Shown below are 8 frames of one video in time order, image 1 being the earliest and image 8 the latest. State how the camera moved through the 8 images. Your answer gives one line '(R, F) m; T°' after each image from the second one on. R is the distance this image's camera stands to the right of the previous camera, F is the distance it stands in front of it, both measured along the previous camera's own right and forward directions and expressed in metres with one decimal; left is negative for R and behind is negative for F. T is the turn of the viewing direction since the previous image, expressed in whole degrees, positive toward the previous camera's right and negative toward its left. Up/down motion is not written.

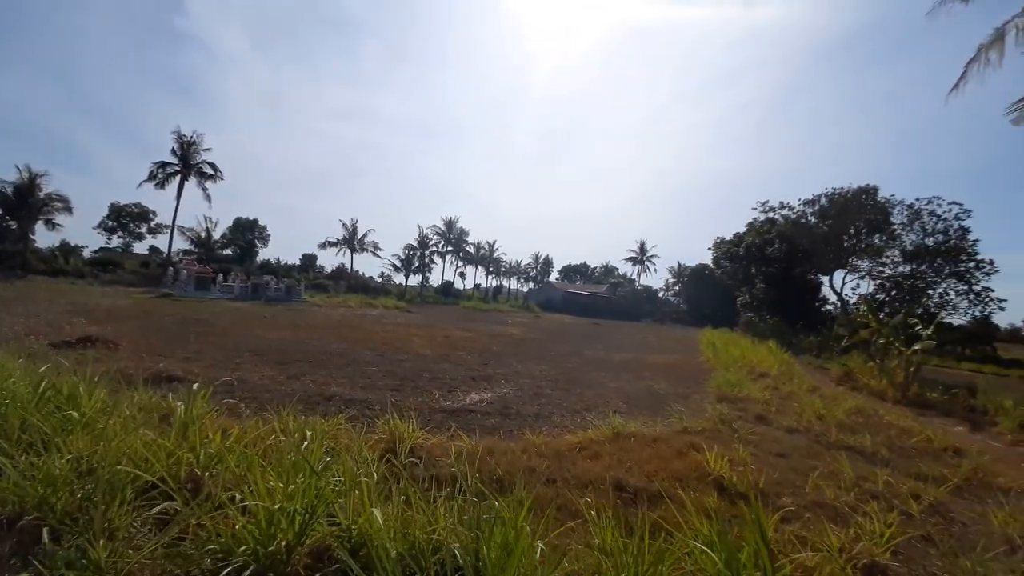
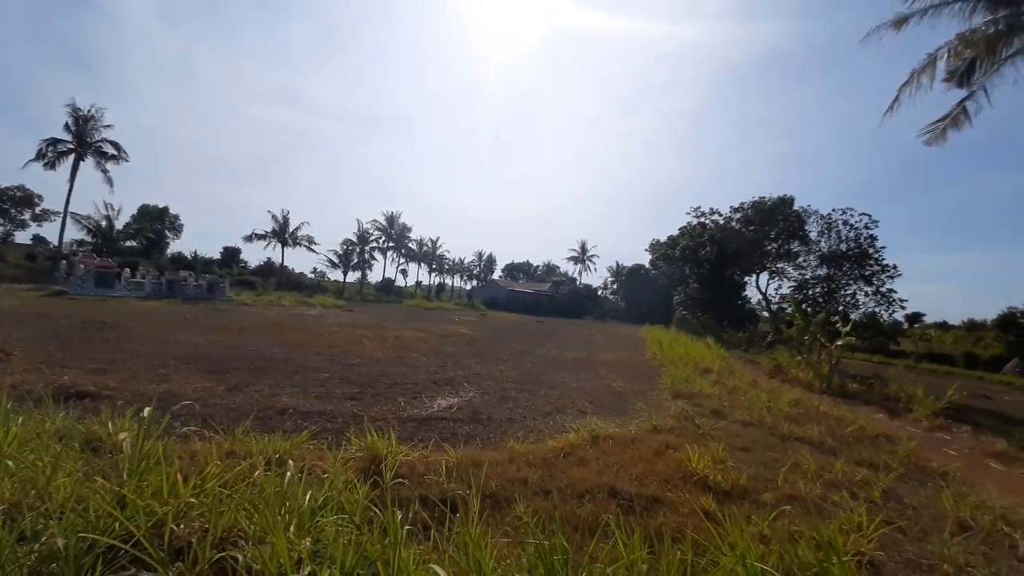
(-0.6, +0.3) m; +8°
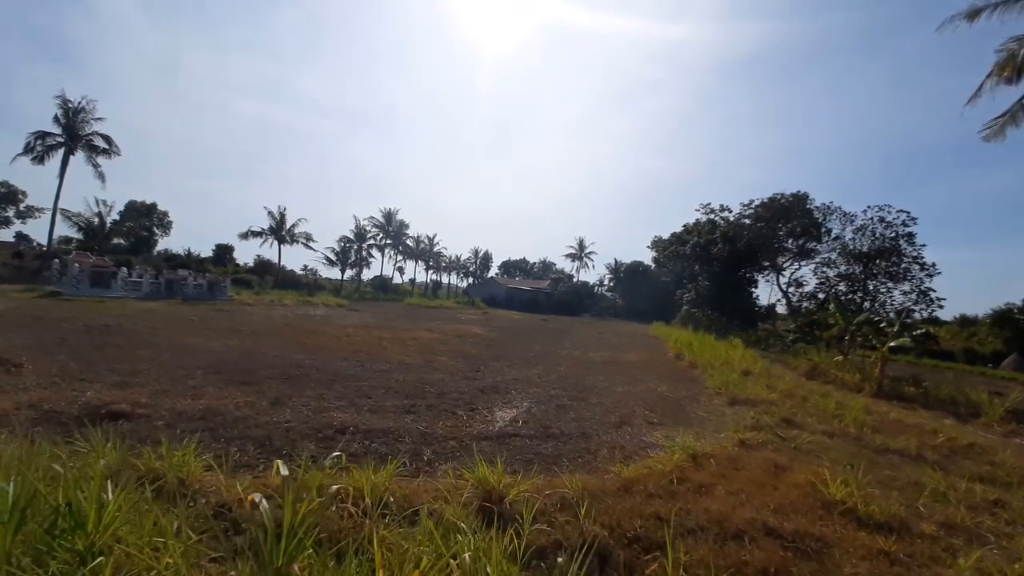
(-1.3, +0.6) m; +1°
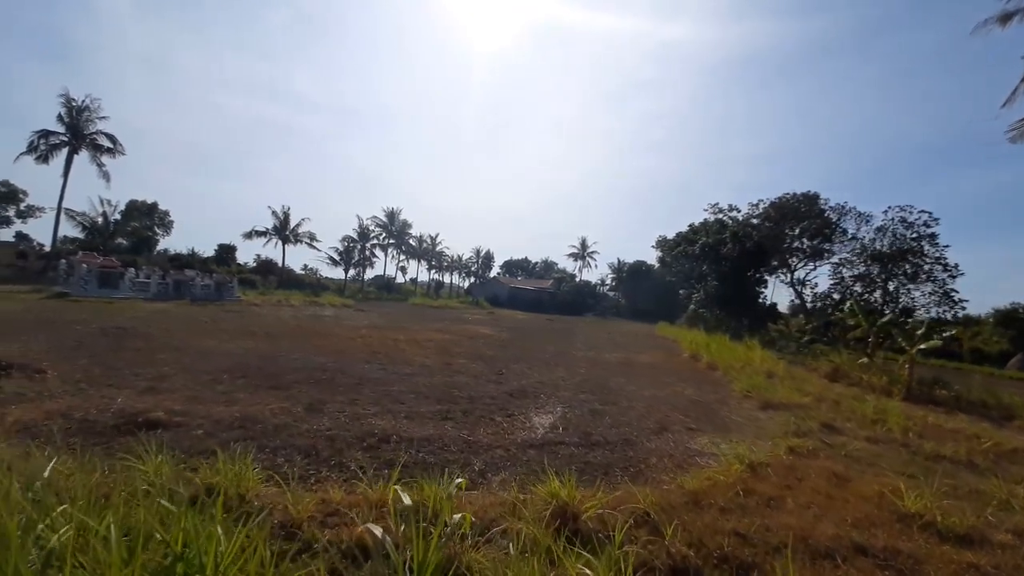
(-0.7, +0.2) m; 0°
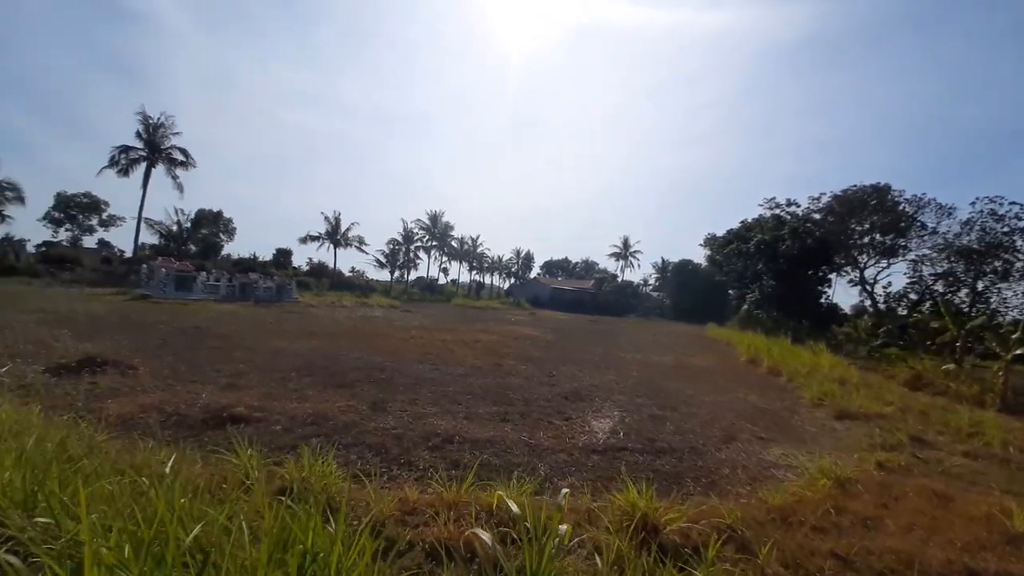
(-0.3, 0.0) m; -5°
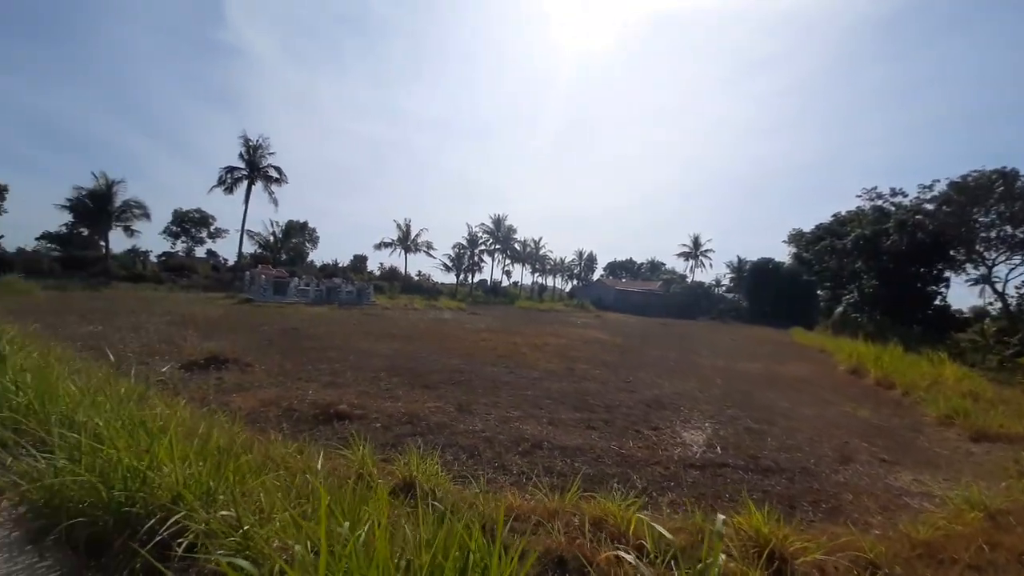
(-0.4, 0.0) m; -8°
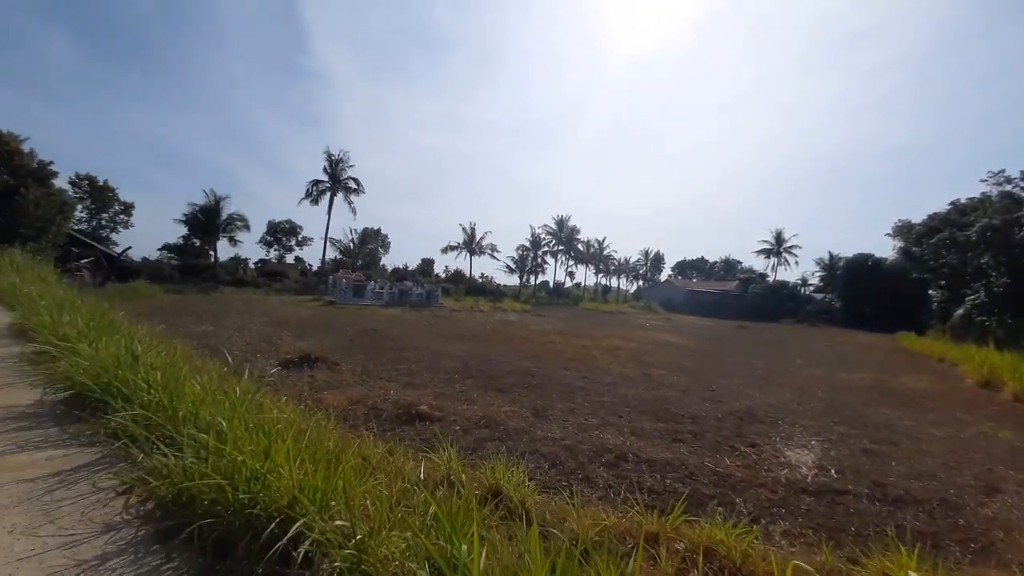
(-0.3, +0.2) m; -9°
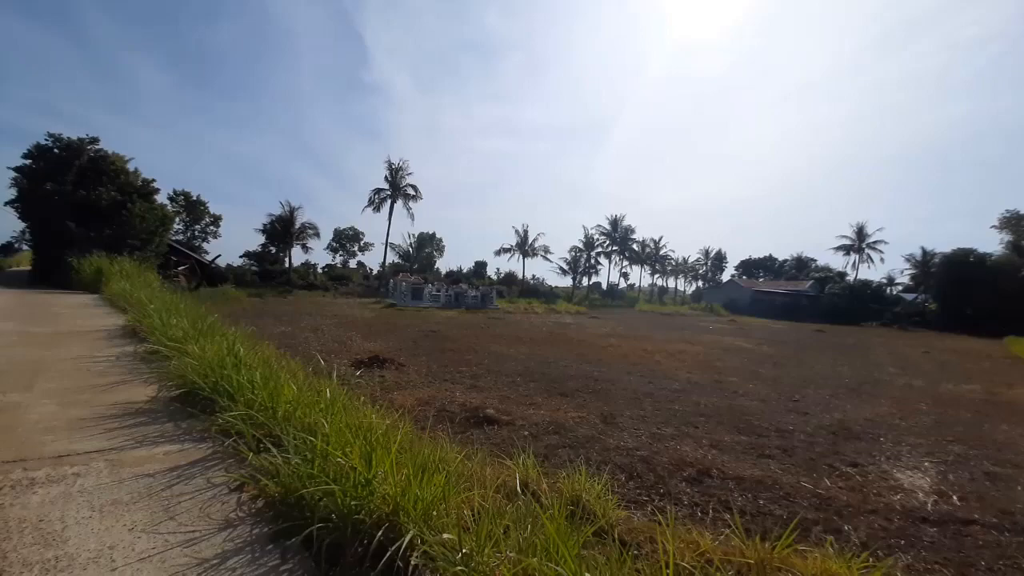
(-0.3, +0.1) m; -7°
